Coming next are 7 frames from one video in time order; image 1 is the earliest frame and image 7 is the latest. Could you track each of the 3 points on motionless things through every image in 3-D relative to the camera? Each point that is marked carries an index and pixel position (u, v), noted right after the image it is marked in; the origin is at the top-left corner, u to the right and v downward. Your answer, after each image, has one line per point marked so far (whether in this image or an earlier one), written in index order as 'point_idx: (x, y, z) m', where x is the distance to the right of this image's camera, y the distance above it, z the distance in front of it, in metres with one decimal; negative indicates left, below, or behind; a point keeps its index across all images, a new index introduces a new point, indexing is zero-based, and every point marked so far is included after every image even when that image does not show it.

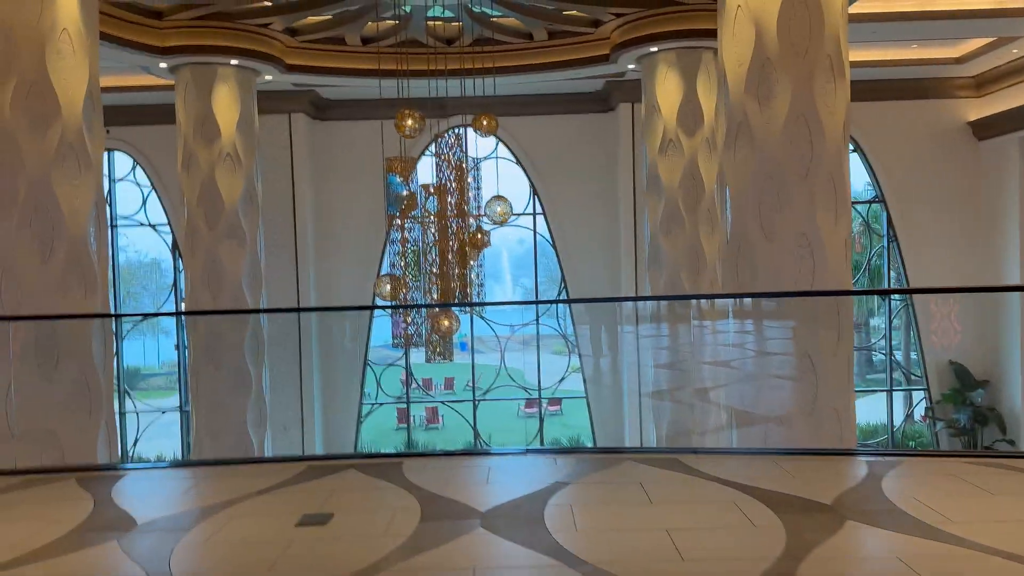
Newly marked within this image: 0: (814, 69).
0: (+1.8, +1.3, +4.8) m
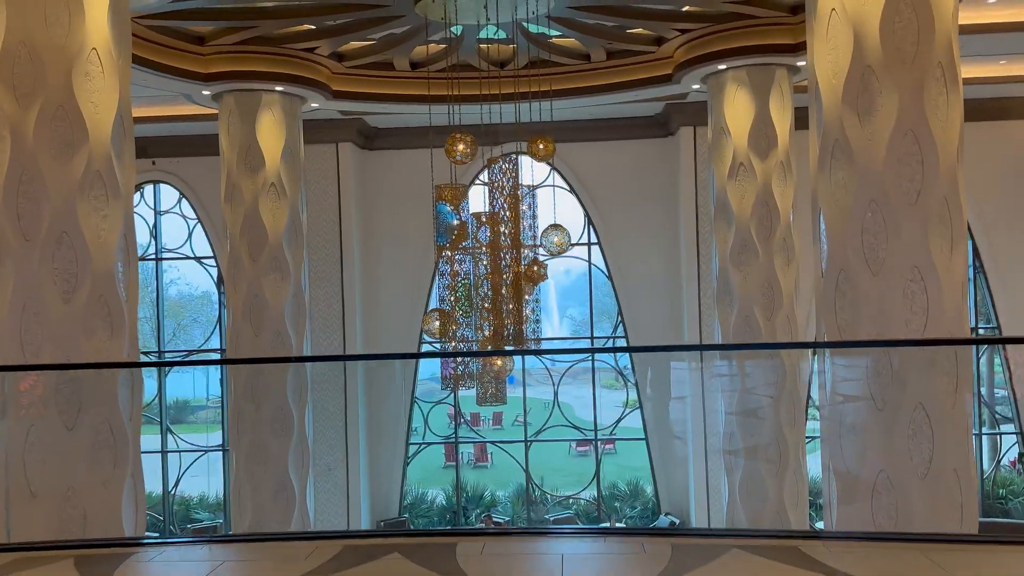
0: (+2.1, +1.1, +4.2) m
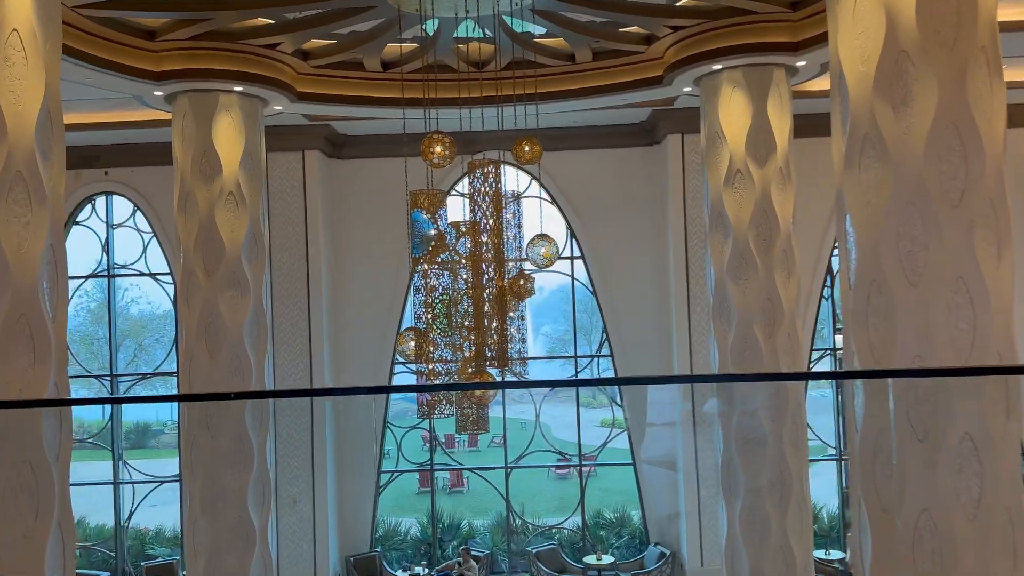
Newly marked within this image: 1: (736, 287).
0: (+2.0, +1.0, +3.7) m
1: (+1.9, 0.0, +6.9) m
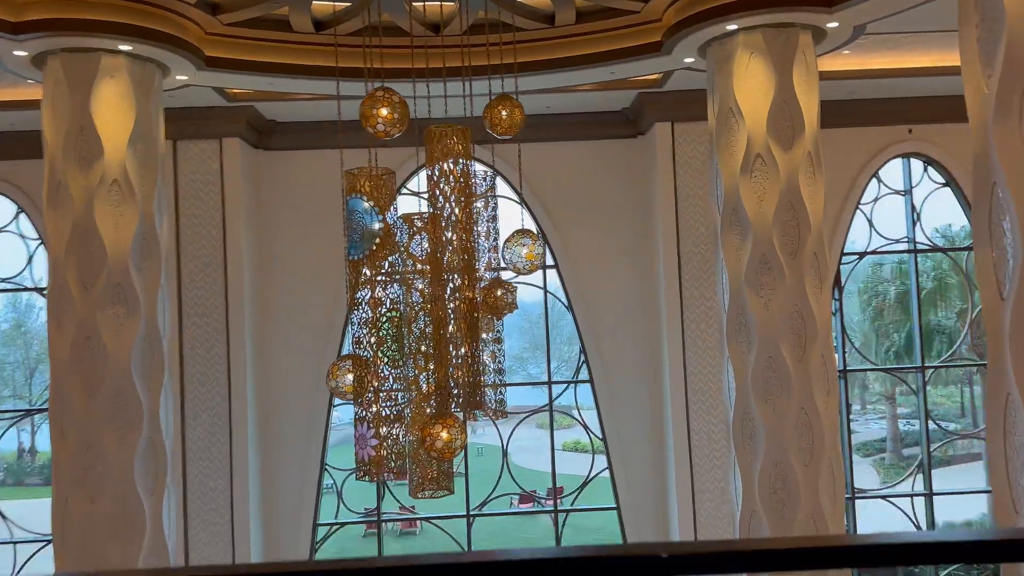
0: (+2.0, +1.0, +2.4) m
1: (+1.6, -0.1, +5.6) m
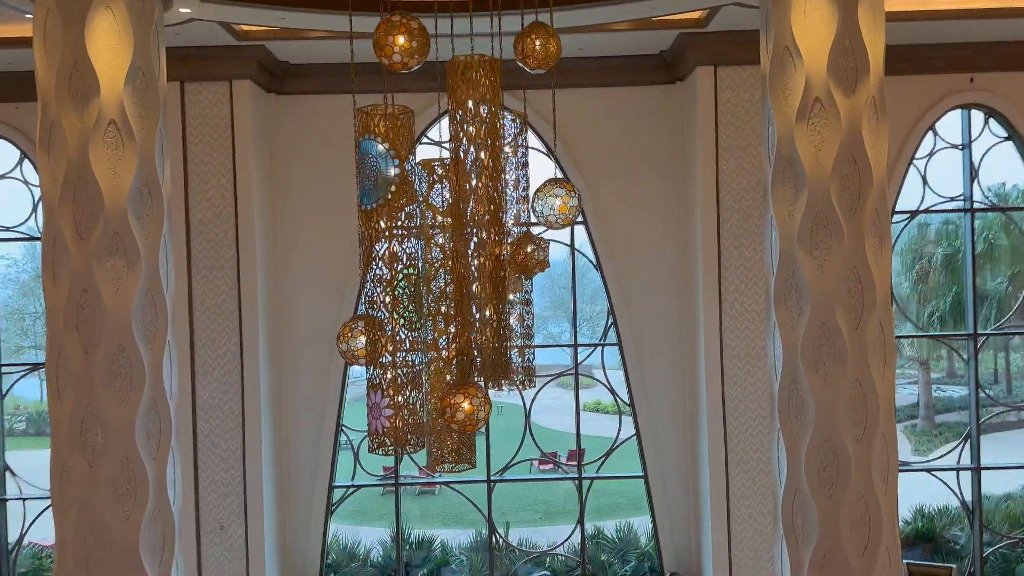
0: (+2.1, +1.1, +1.8) m
1: (+1.8, +0.2, +5.1) m
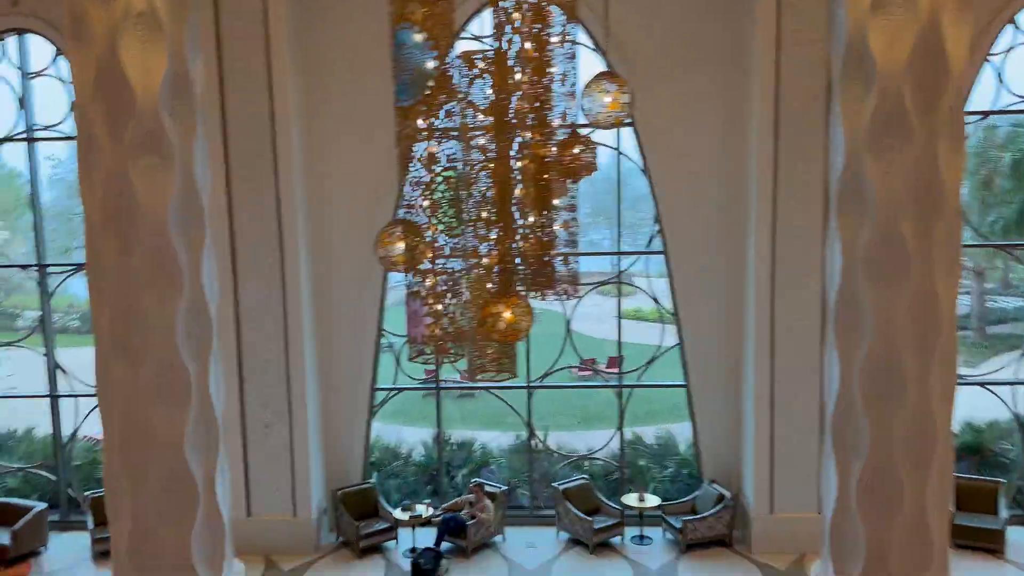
0: (+2.2, +1.2, +1.4) m
1: (+2.1, +0.7, +4.7) m
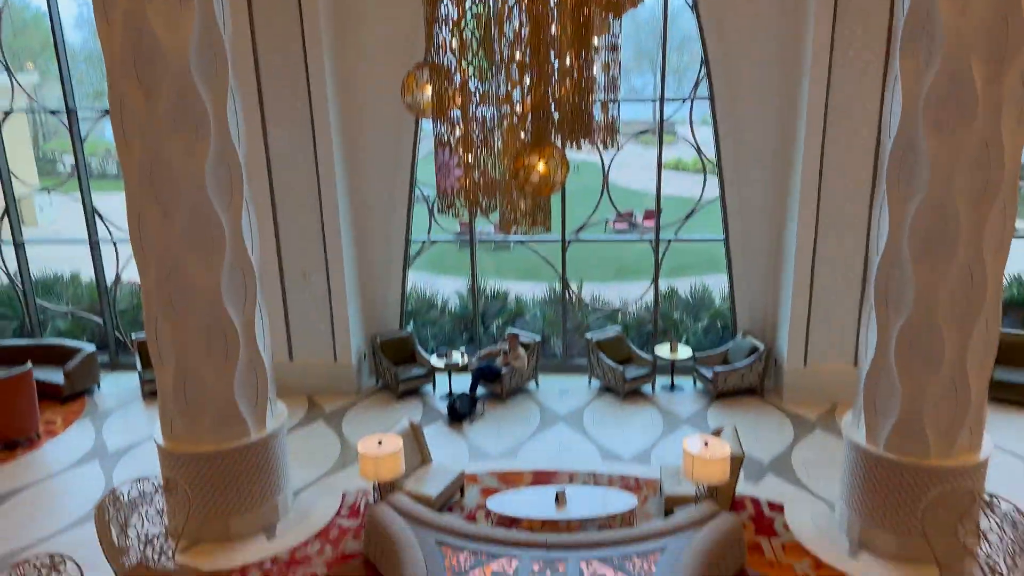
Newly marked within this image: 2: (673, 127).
0: (+2.3, +1.4, +0.9) m
1: (+2.3, +1.5, +4.3) m
2: (+1.5, +1.5, +7.6) m
